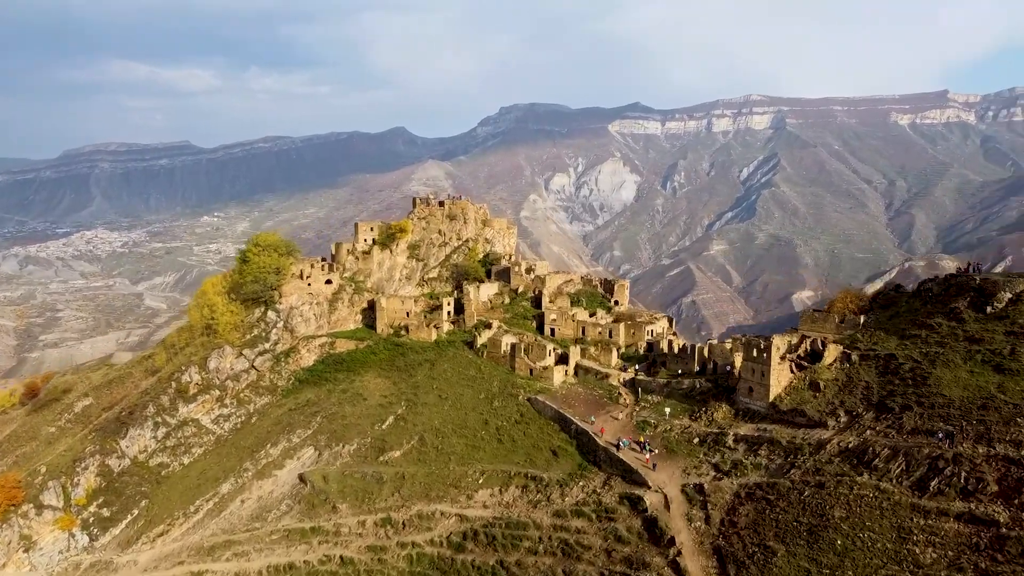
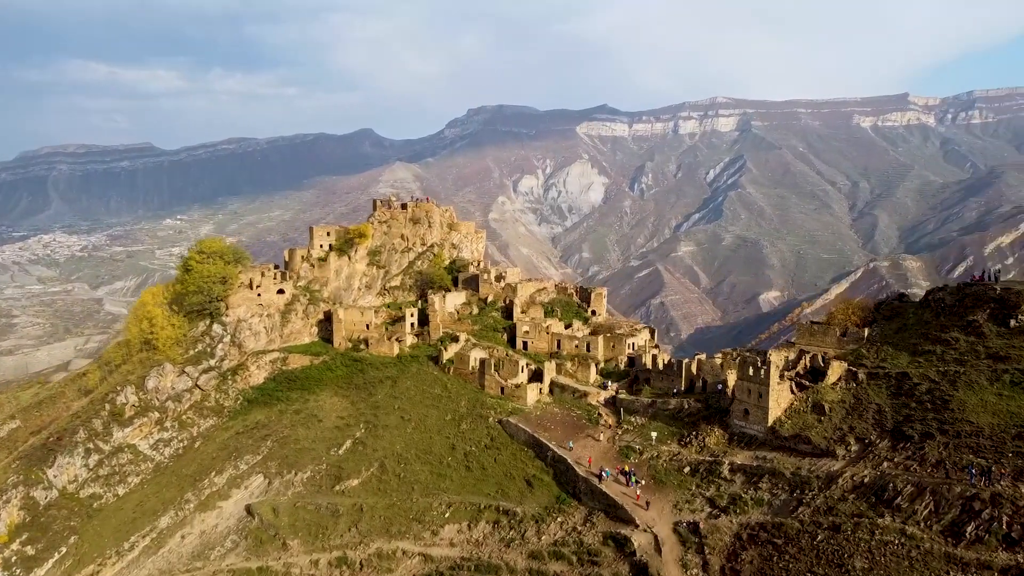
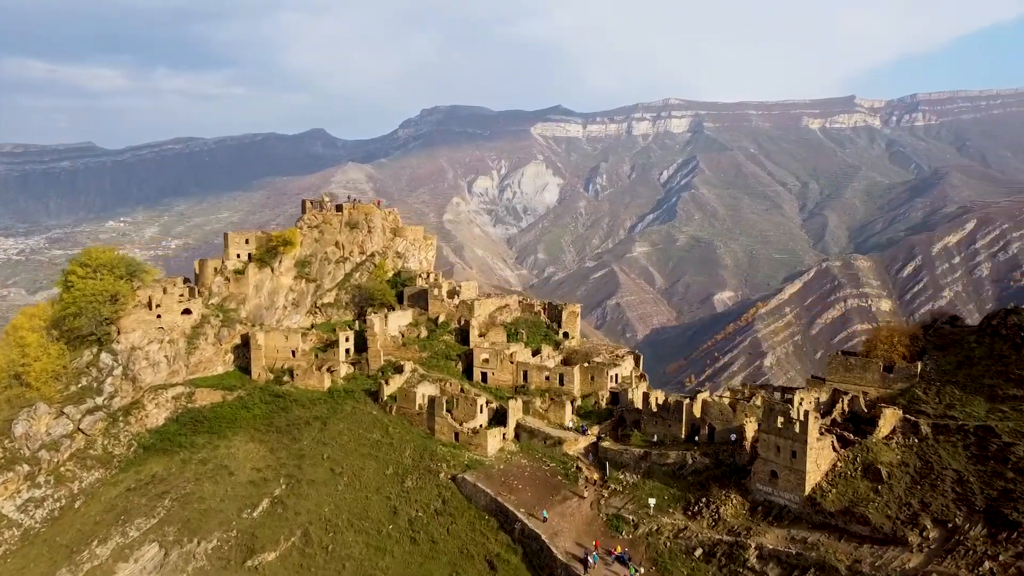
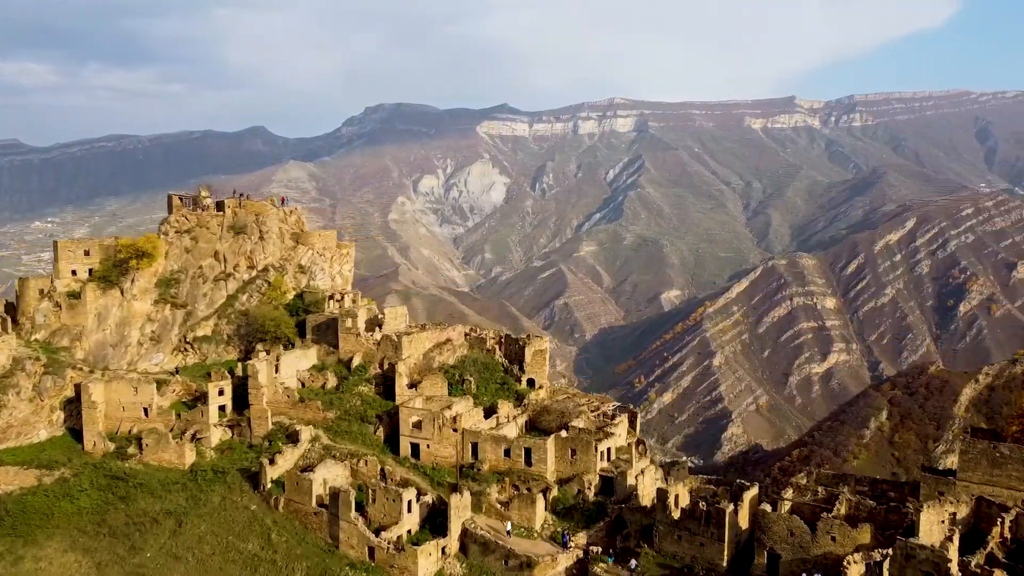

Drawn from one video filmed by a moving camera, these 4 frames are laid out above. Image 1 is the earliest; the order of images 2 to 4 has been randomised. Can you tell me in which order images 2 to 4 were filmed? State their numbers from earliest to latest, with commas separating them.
2, 3, 4
